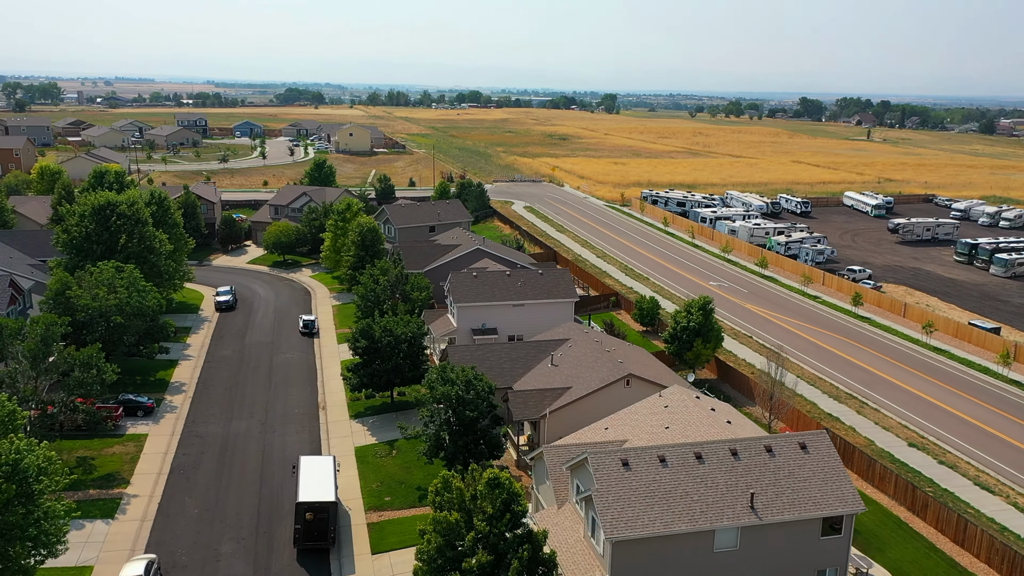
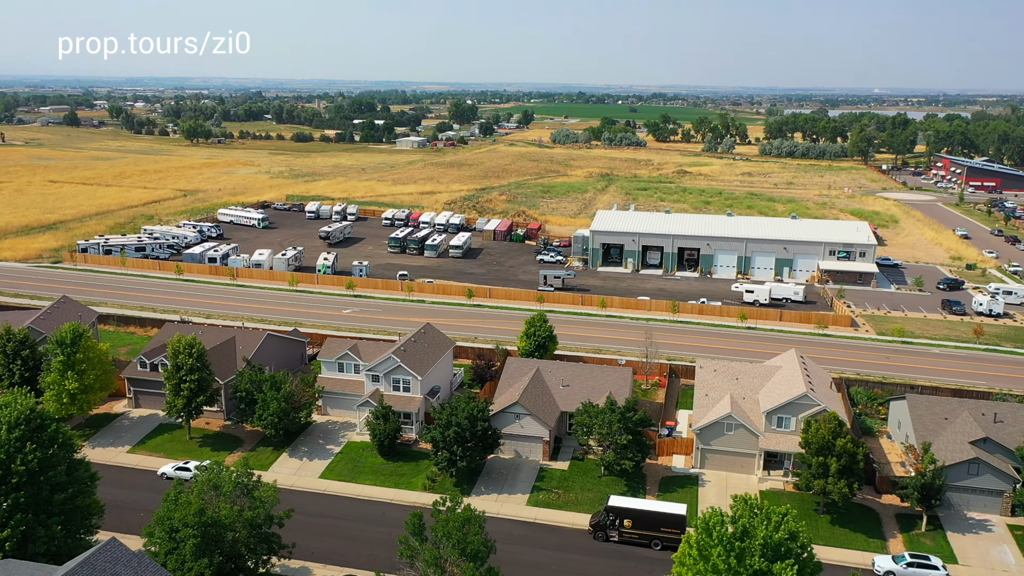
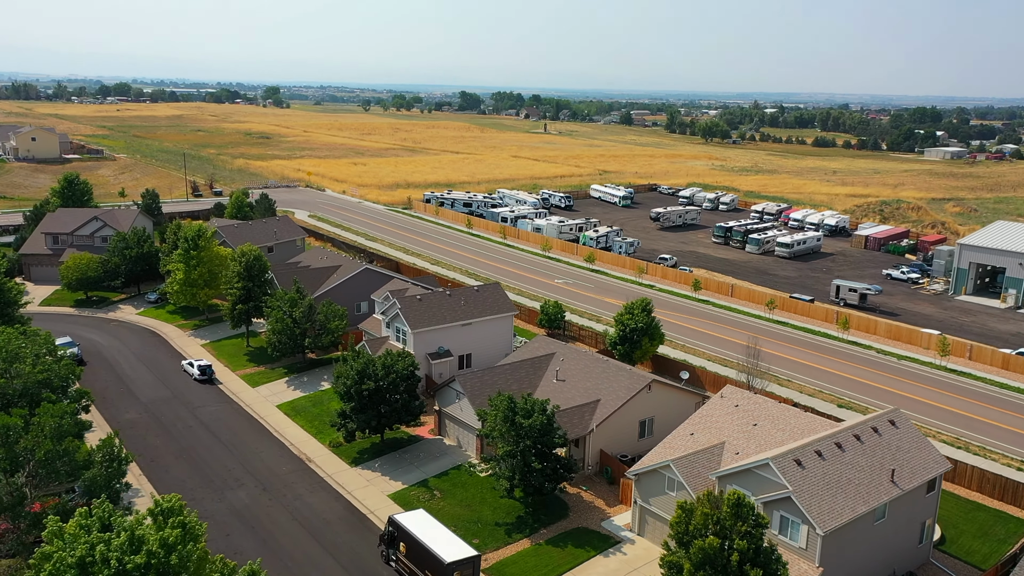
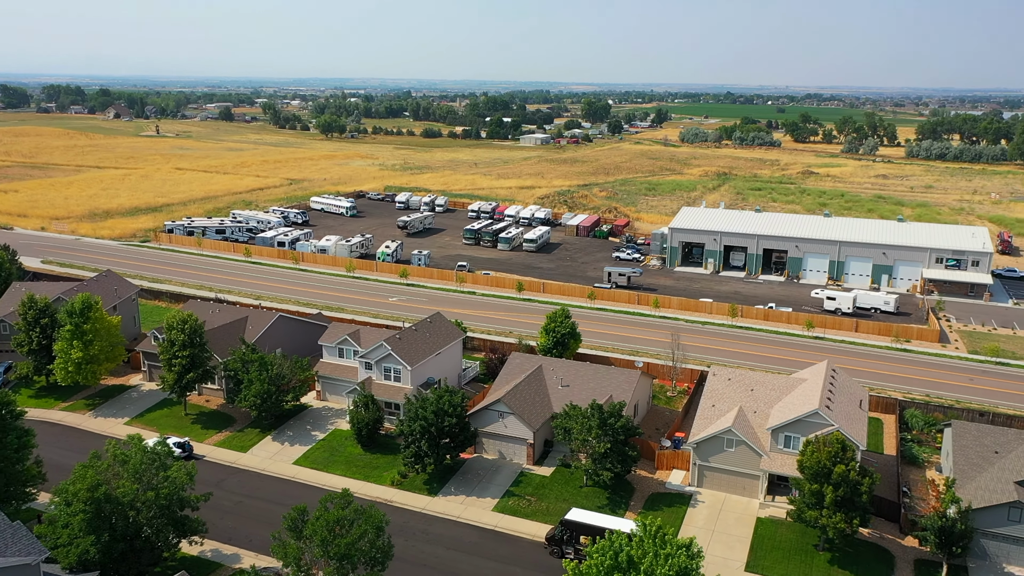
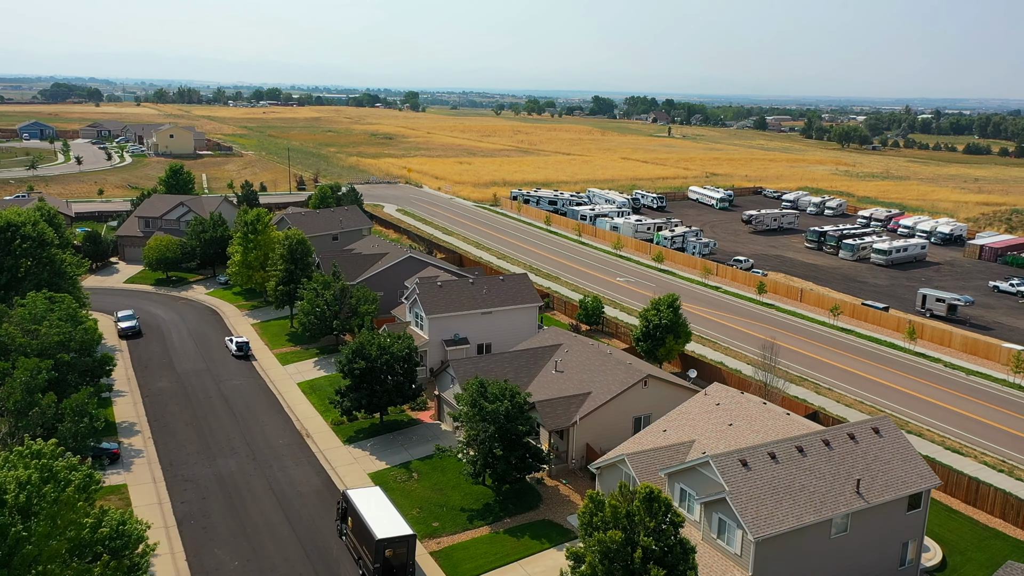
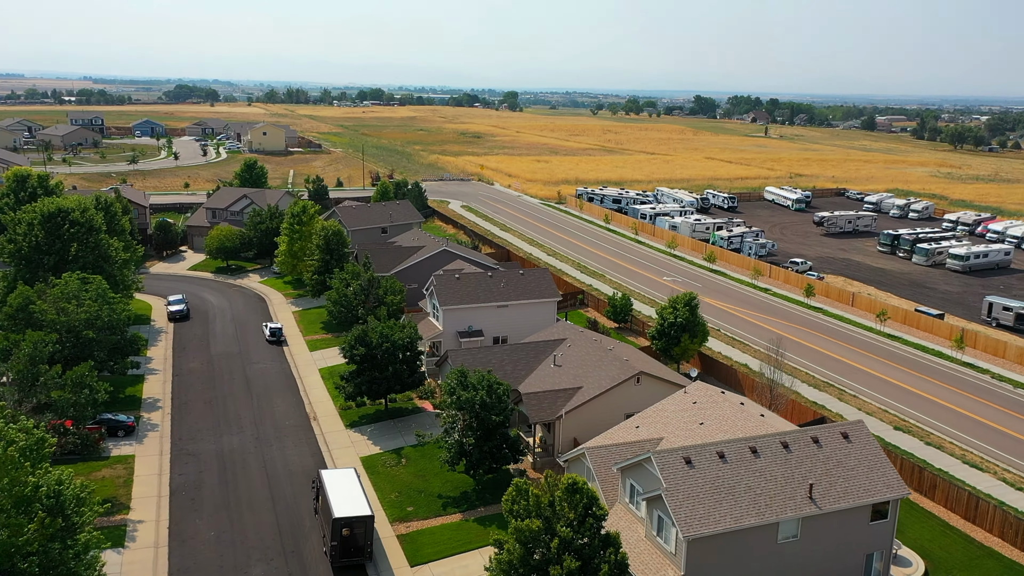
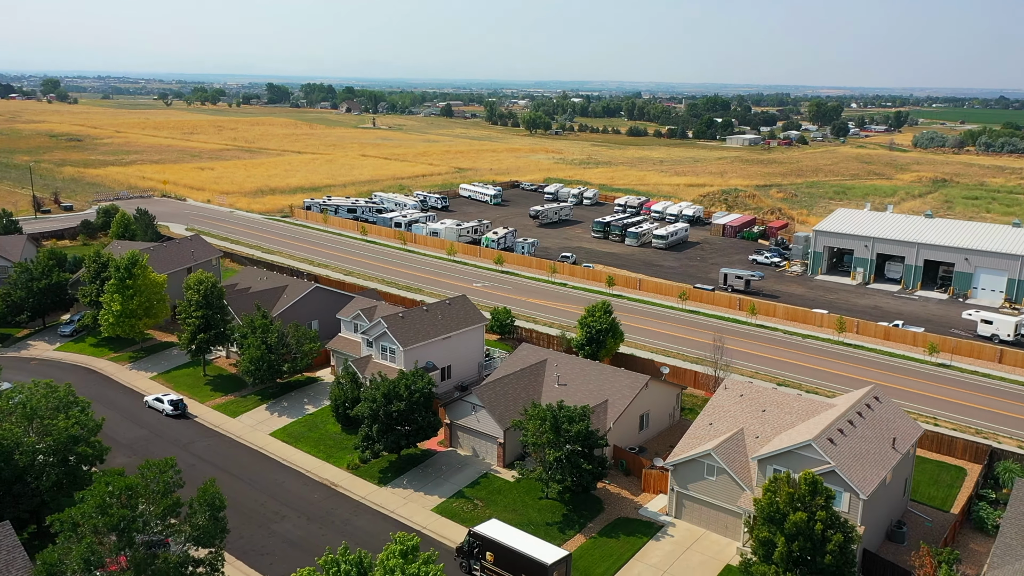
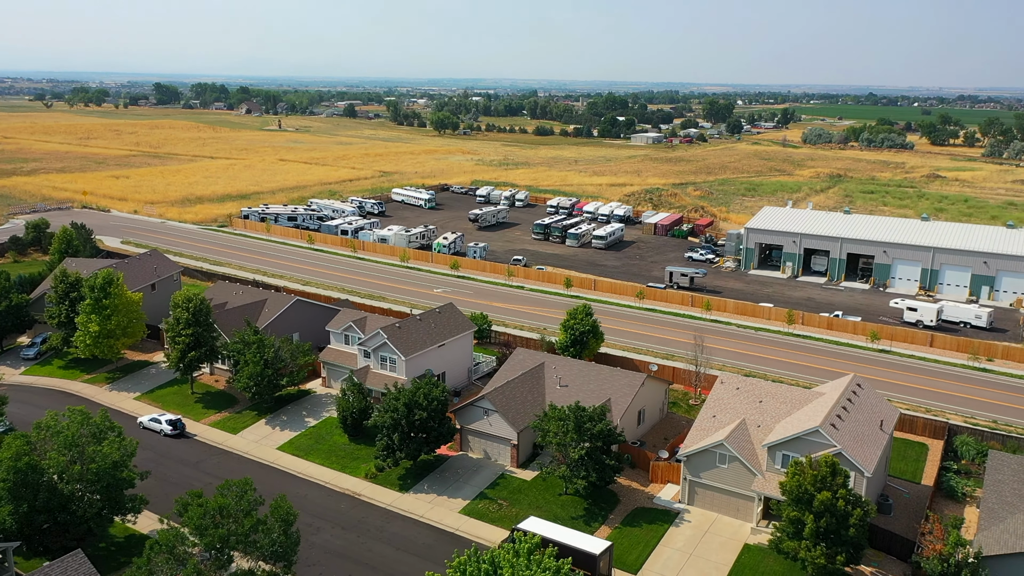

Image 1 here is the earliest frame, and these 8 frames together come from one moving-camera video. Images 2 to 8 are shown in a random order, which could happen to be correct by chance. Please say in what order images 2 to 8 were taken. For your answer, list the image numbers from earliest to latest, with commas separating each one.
6, 5, 3, 7, 8, 4, 2
